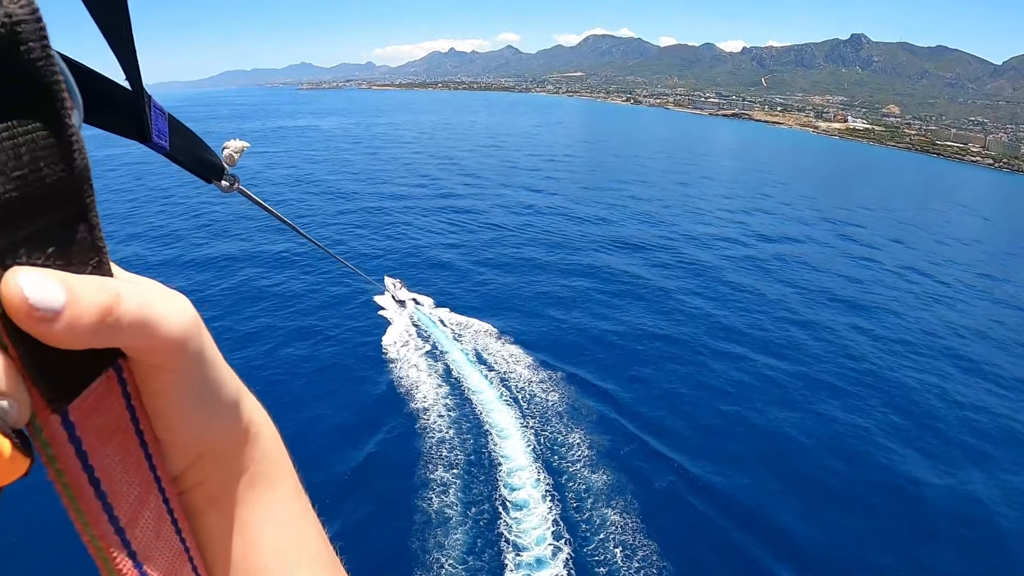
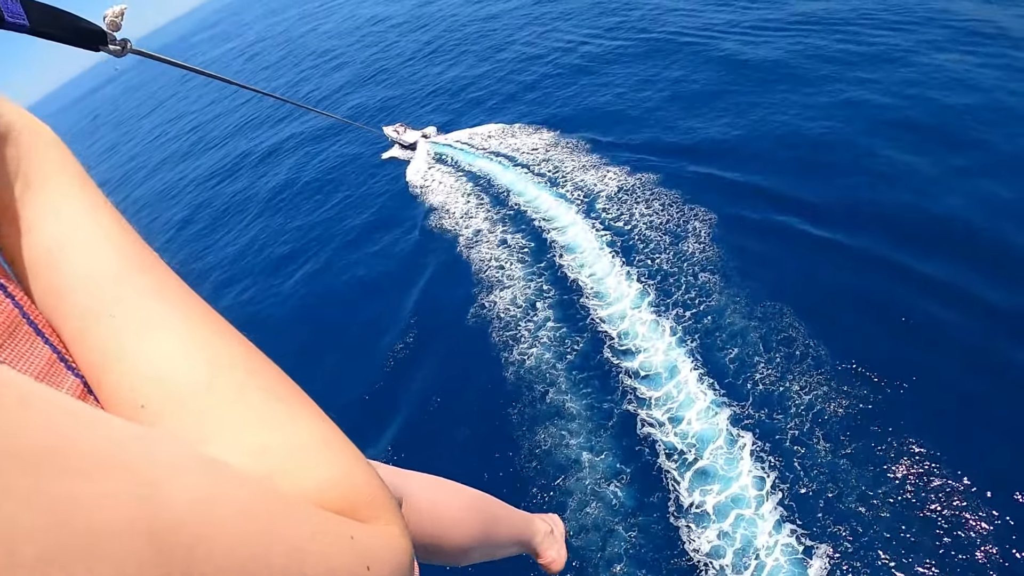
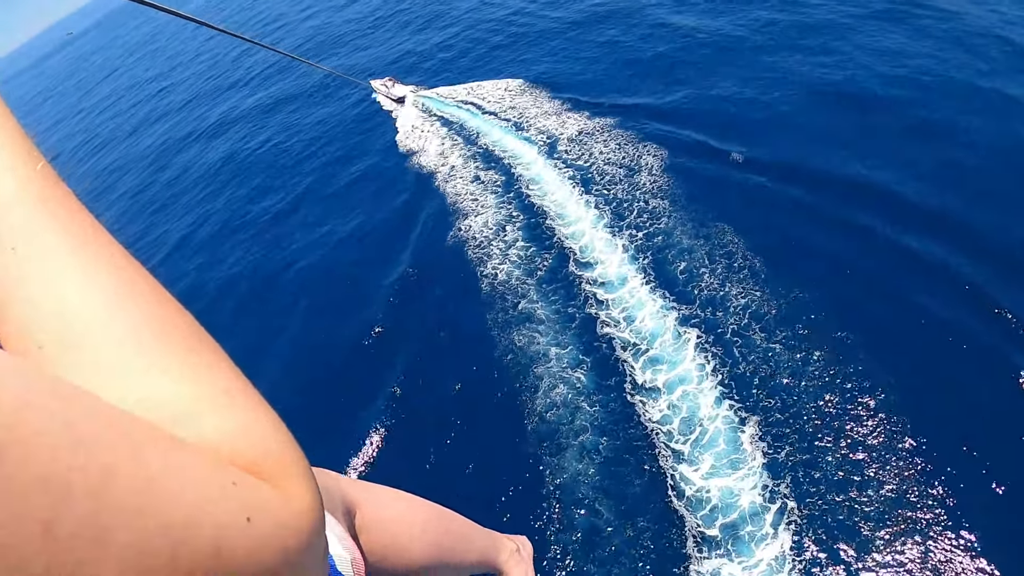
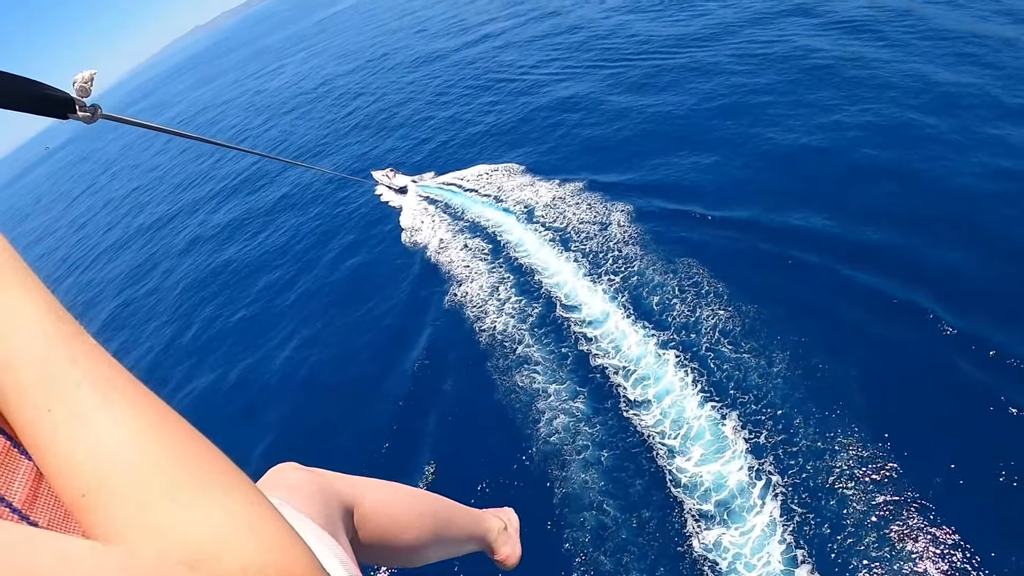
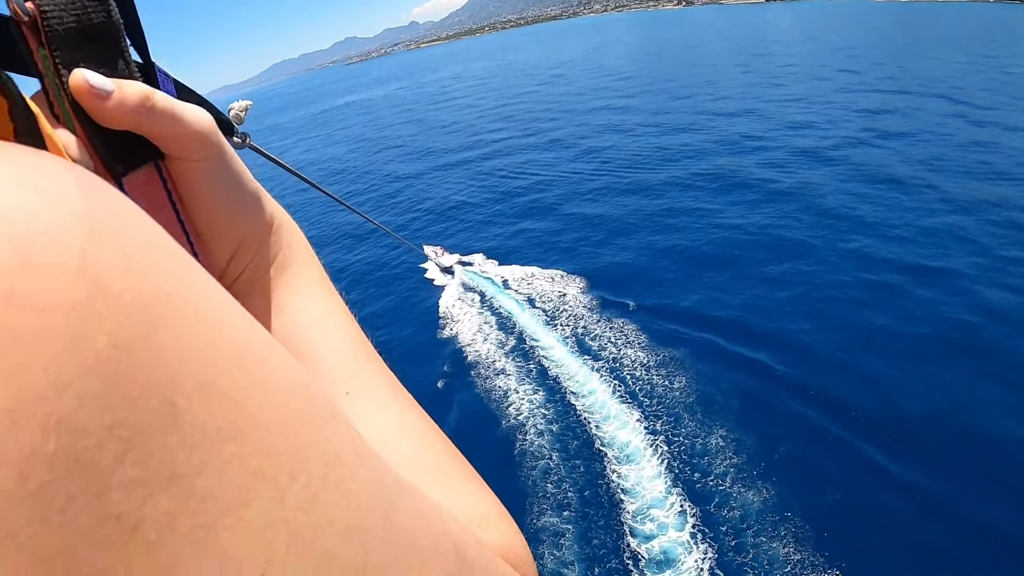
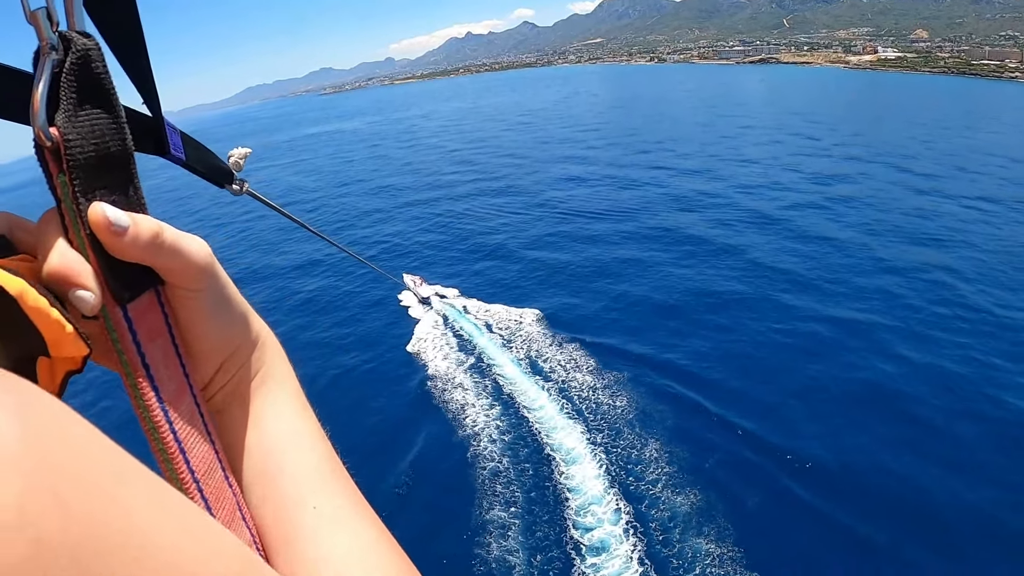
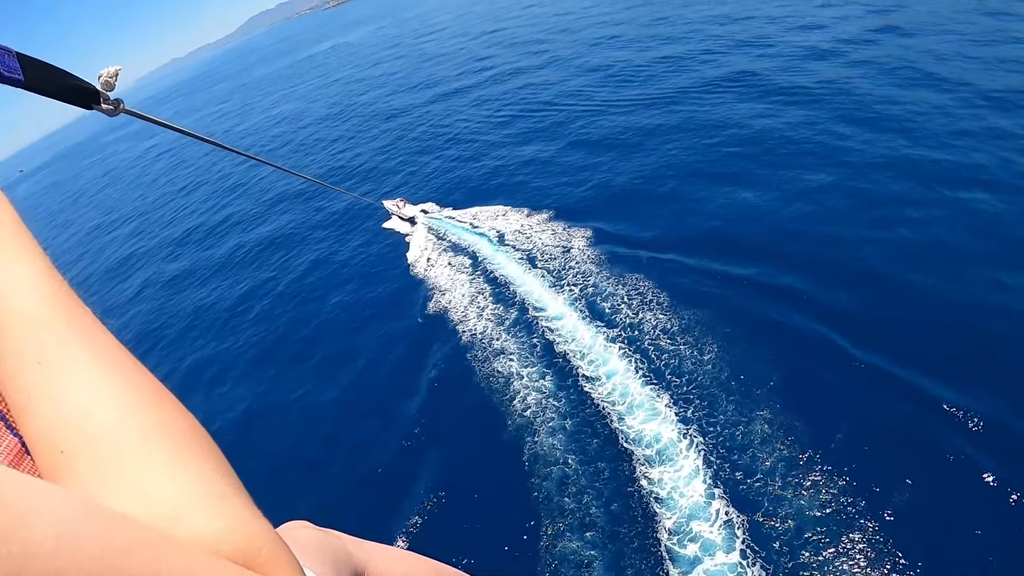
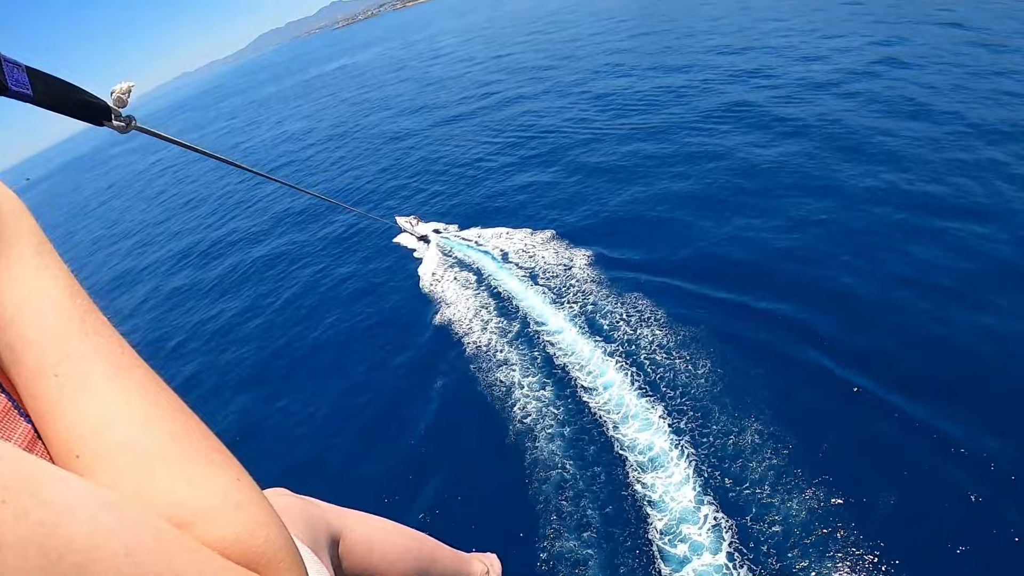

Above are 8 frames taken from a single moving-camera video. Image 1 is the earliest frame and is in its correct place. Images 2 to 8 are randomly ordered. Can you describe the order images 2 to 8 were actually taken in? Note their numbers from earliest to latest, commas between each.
6, 5, 8, 7, 4, 3, 2
